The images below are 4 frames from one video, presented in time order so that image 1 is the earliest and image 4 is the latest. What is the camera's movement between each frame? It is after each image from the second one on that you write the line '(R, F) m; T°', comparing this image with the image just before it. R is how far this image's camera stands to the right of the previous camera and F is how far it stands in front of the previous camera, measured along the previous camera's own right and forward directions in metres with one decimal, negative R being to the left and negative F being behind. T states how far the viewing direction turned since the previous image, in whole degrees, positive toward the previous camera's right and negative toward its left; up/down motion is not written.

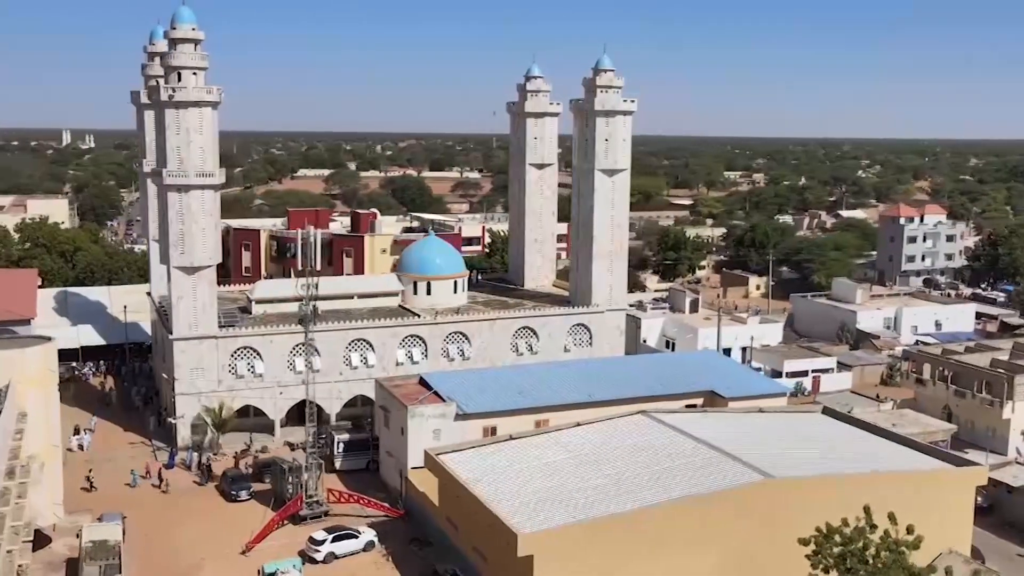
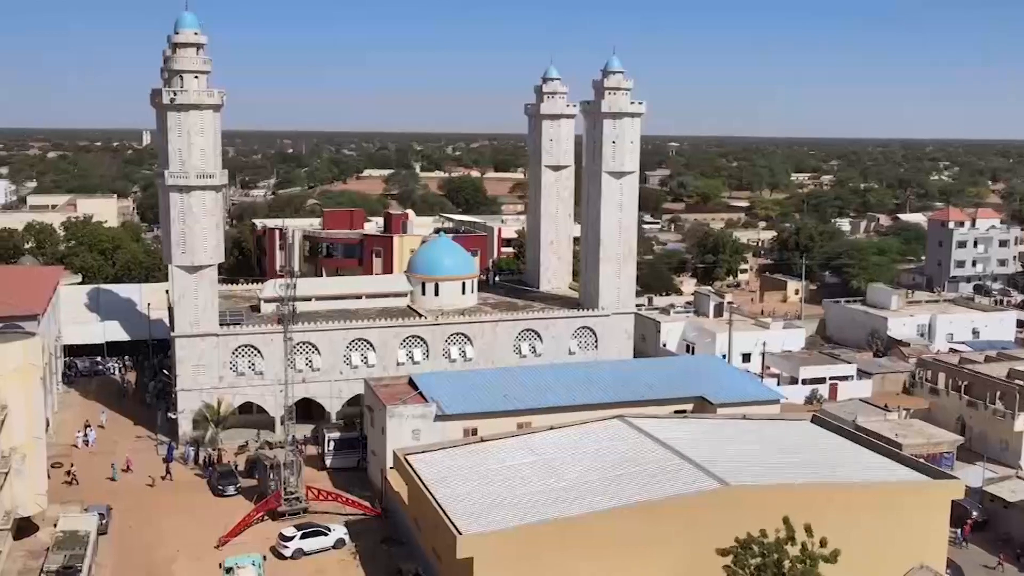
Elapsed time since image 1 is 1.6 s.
(+2.5, +0.1) m; -4°
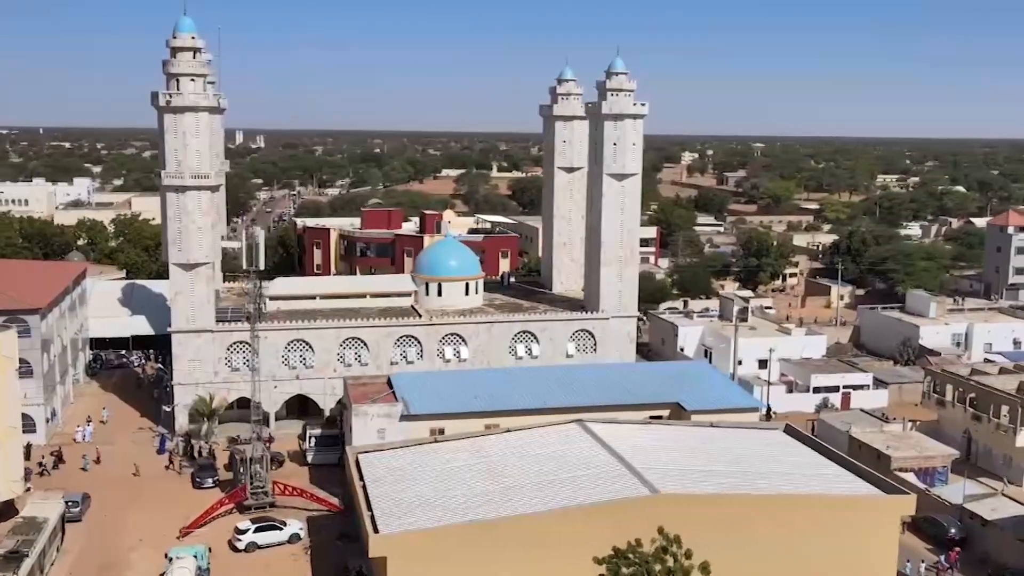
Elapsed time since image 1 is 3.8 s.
(+3.3, +0.1) m; -5°
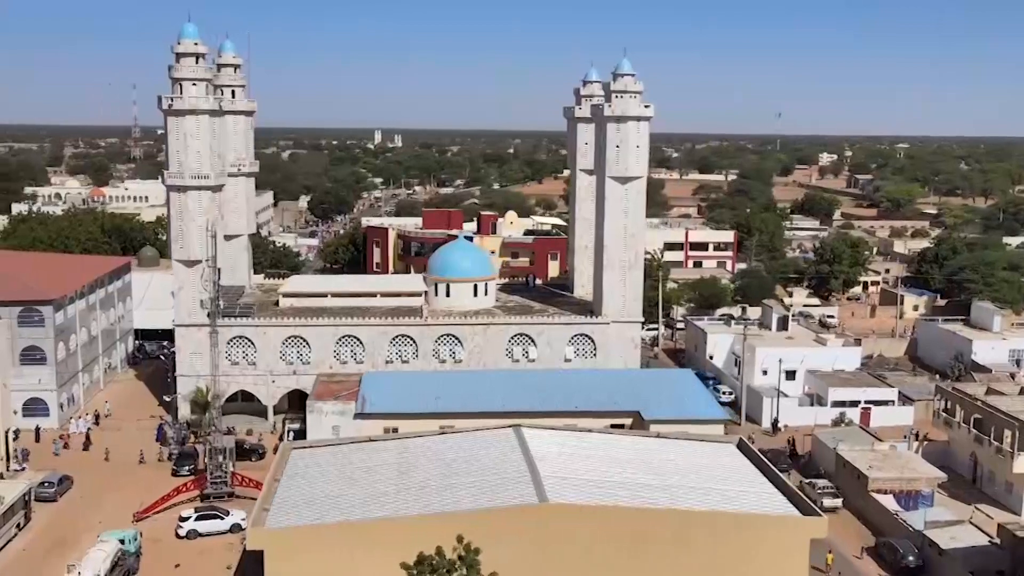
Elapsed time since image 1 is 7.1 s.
(+5.1, +0.4) m; -8°
